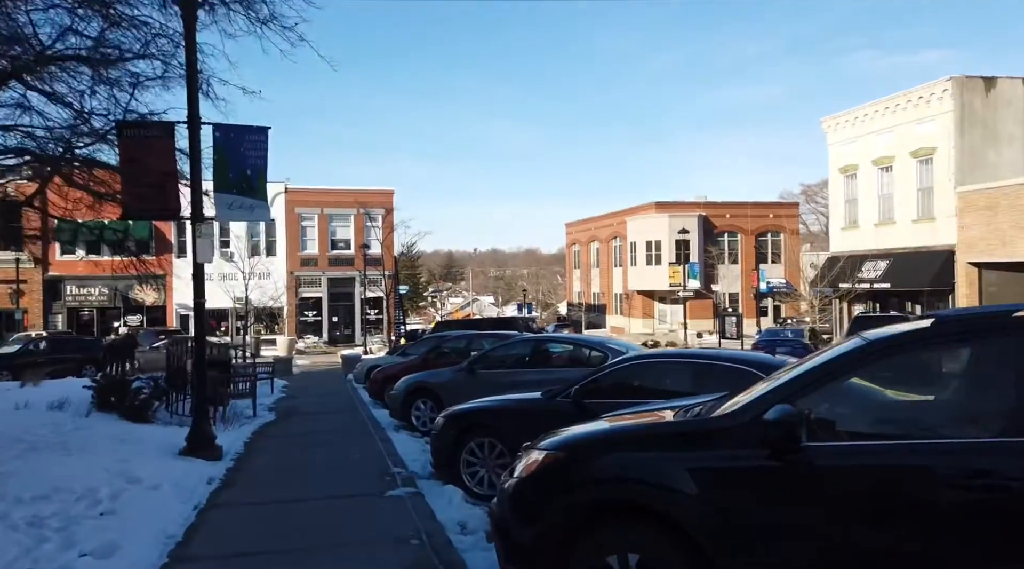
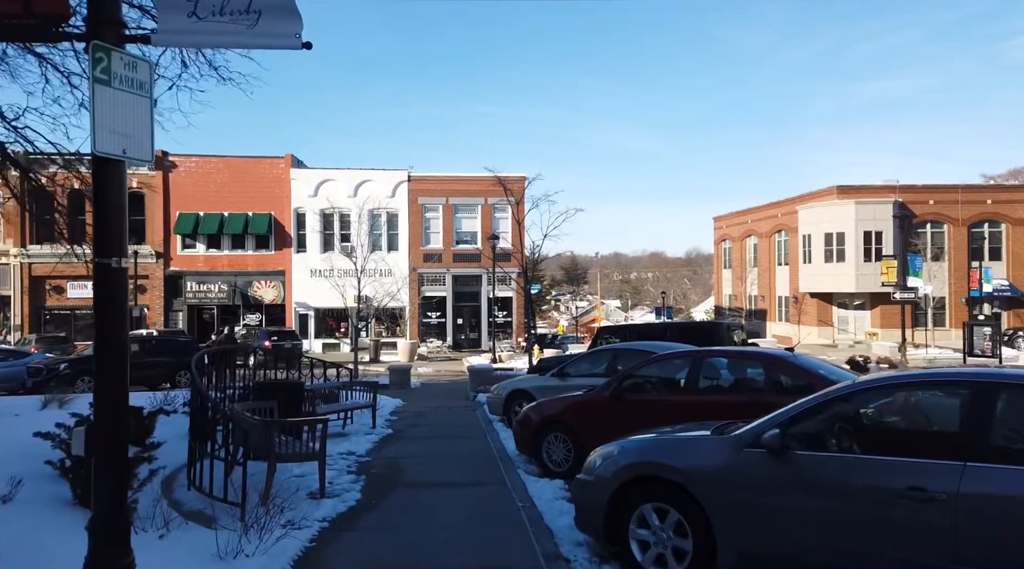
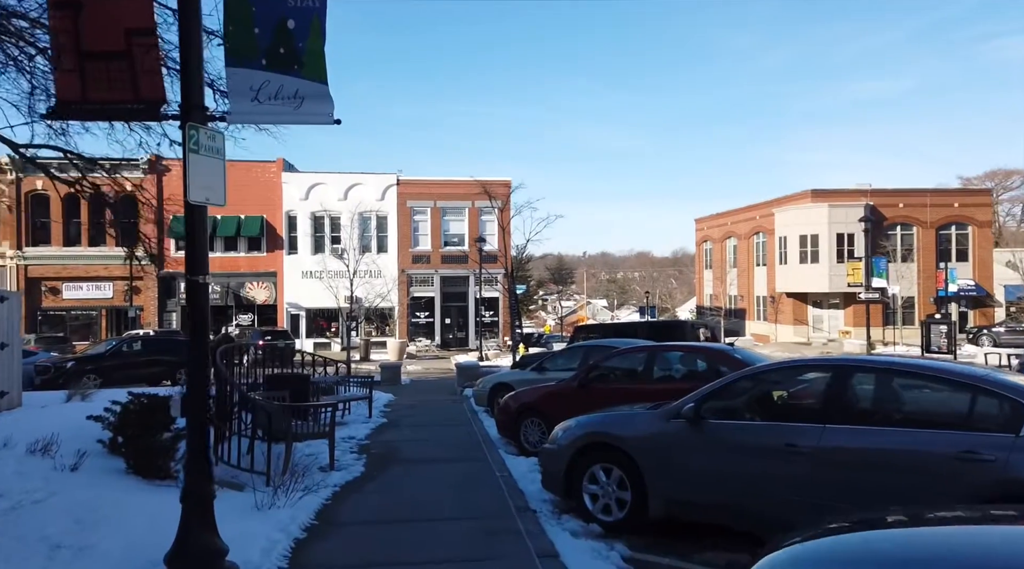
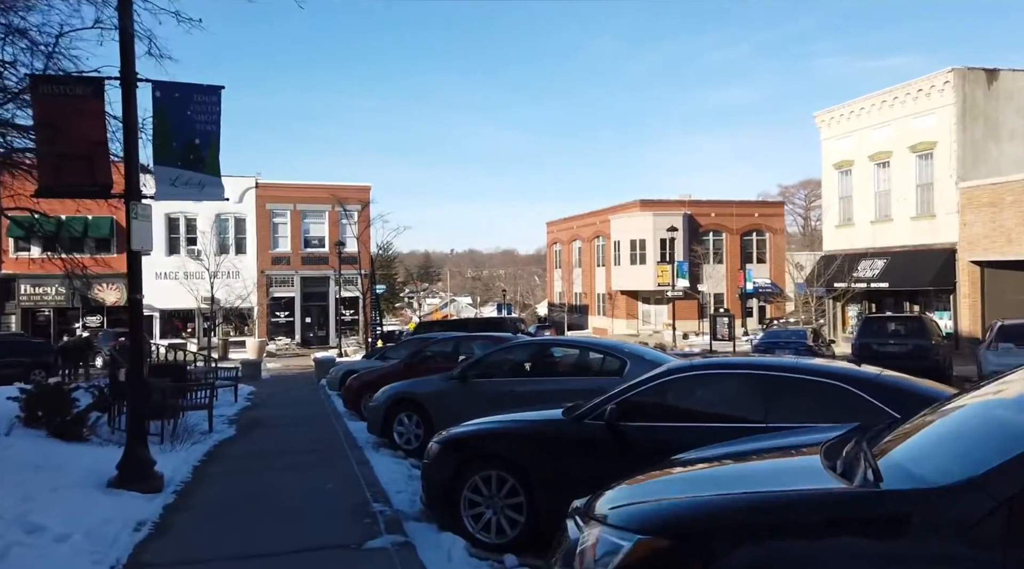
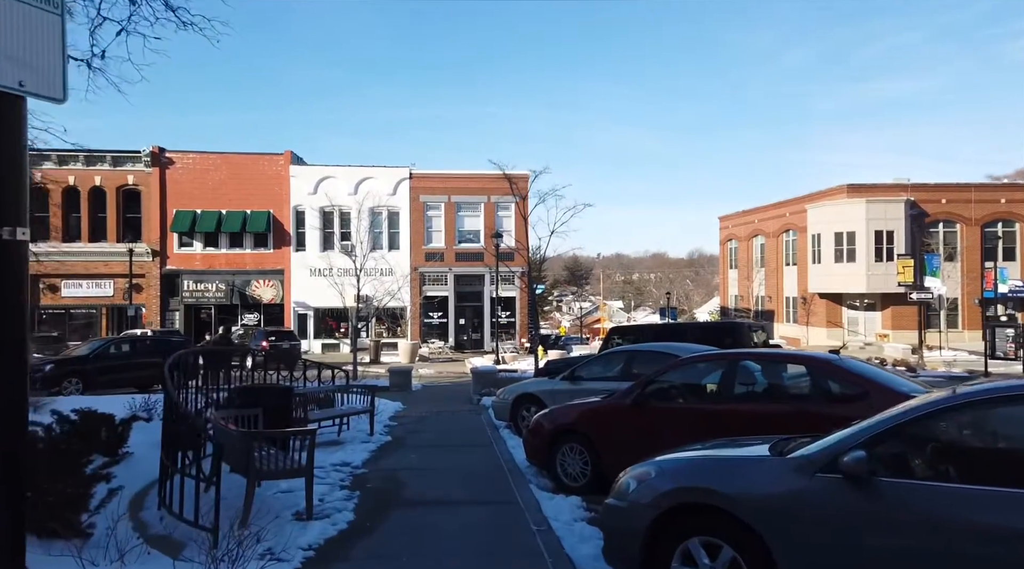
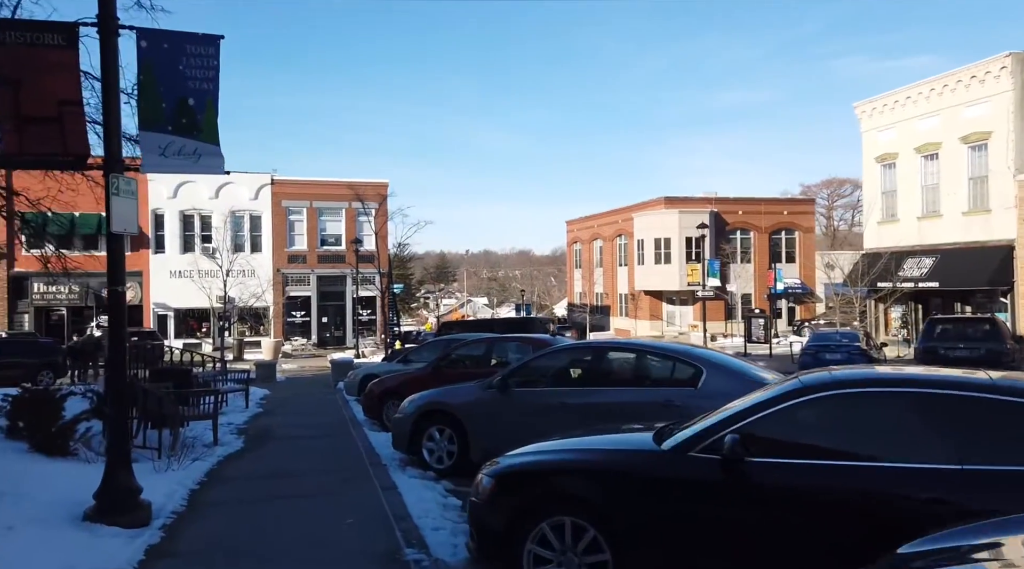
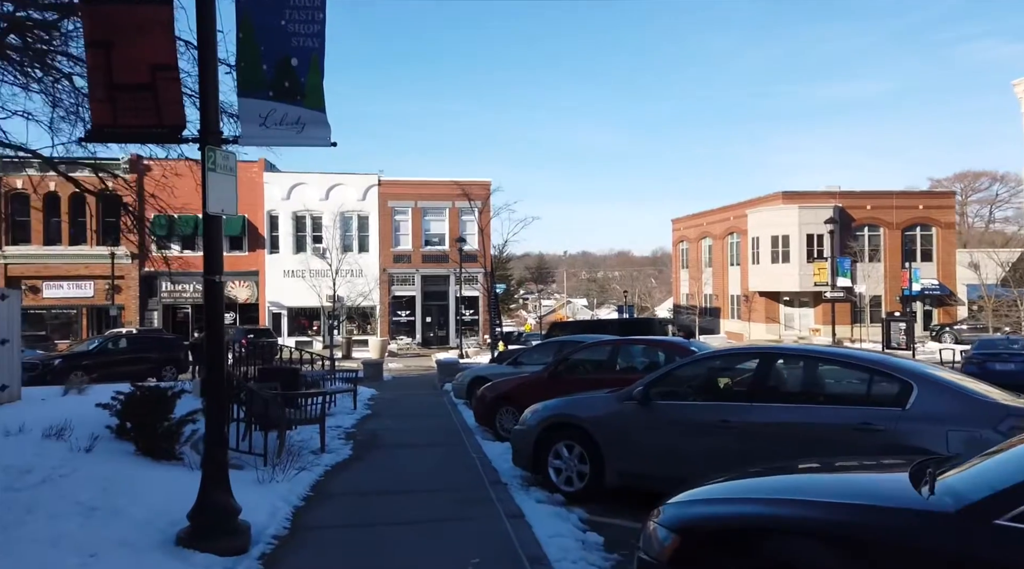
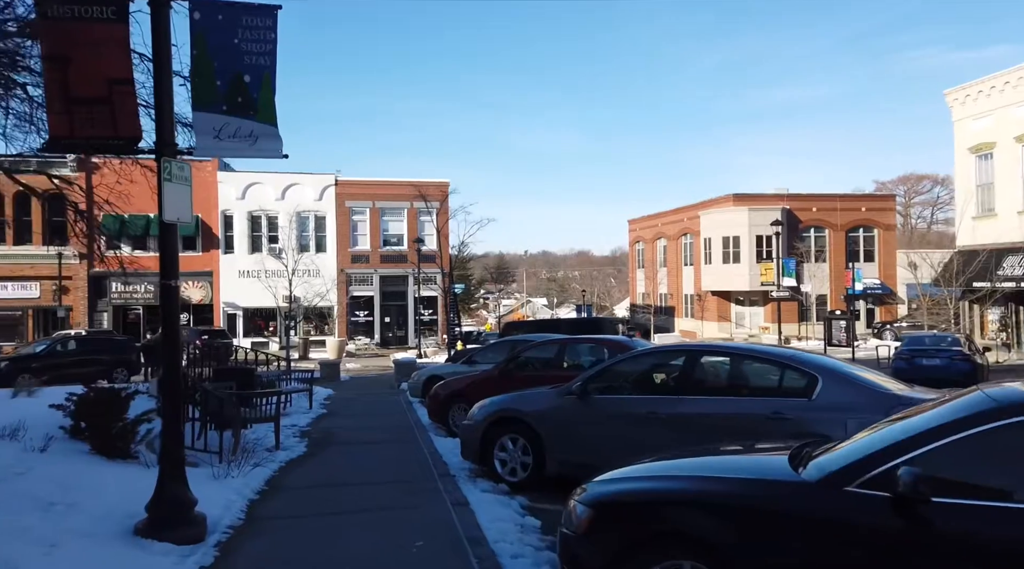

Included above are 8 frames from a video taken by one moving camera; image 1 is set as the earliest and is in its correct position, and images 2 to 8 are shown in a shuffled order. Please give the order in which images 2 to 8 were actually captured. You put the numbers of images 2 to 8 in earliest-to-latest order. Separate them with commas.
4, 6, 8, 7, 3, 2, 5
